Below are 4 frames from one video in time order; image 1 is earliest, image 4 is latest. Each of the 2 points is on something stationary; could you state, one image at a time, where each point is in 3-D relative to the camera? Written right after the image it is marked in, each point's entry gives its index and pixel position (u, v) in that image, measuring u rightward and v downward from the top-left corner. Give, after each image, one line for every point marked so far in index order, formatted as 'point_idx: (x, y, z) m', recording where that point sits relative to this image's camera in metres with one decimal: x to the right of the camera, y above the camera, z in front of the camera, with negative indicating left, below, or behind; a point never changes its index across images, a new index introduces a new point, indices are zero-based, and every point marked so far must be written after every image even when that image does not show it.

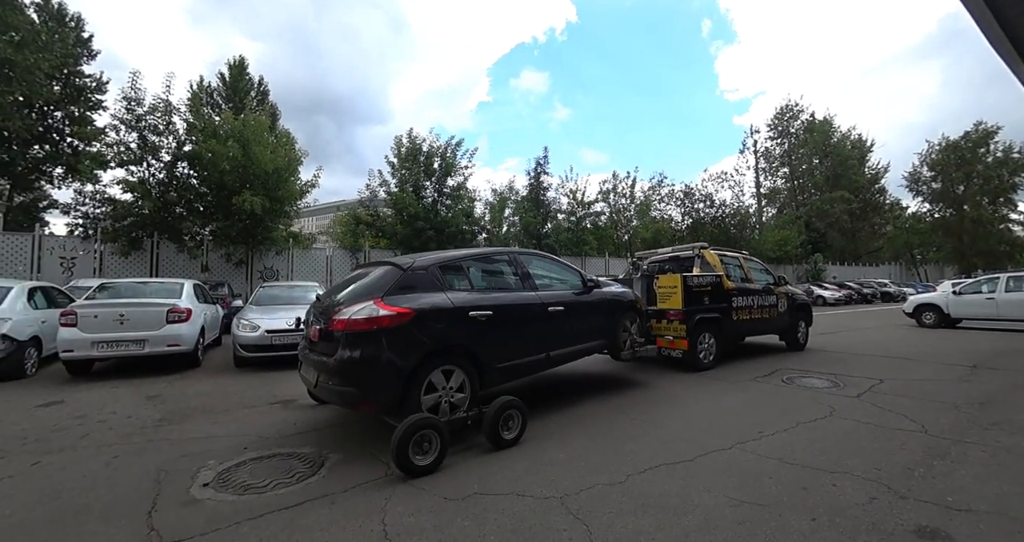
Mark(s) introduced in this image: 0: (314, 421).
0: (-2.2, -1.7, +4.6) m
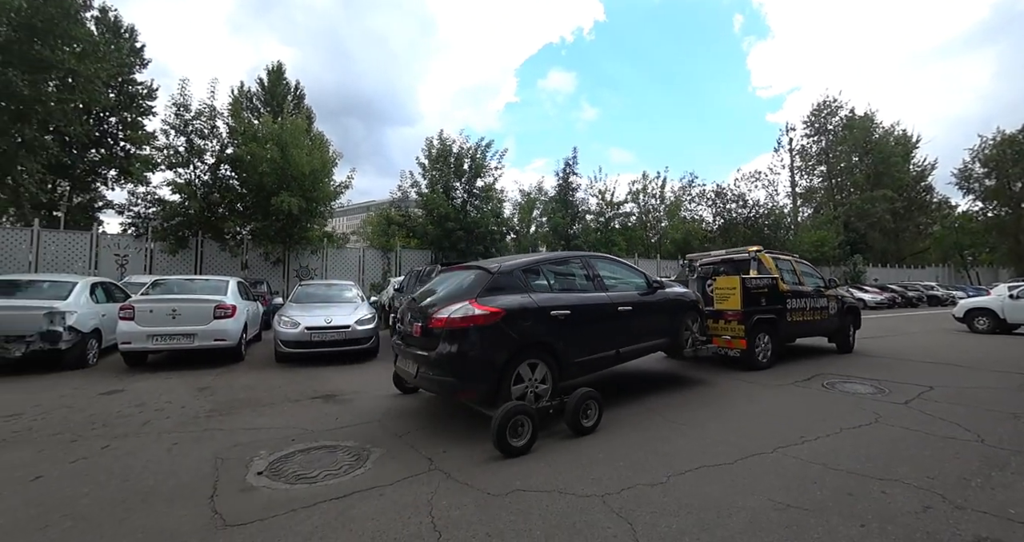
0: (-1.8, -1.7, +4.8) m
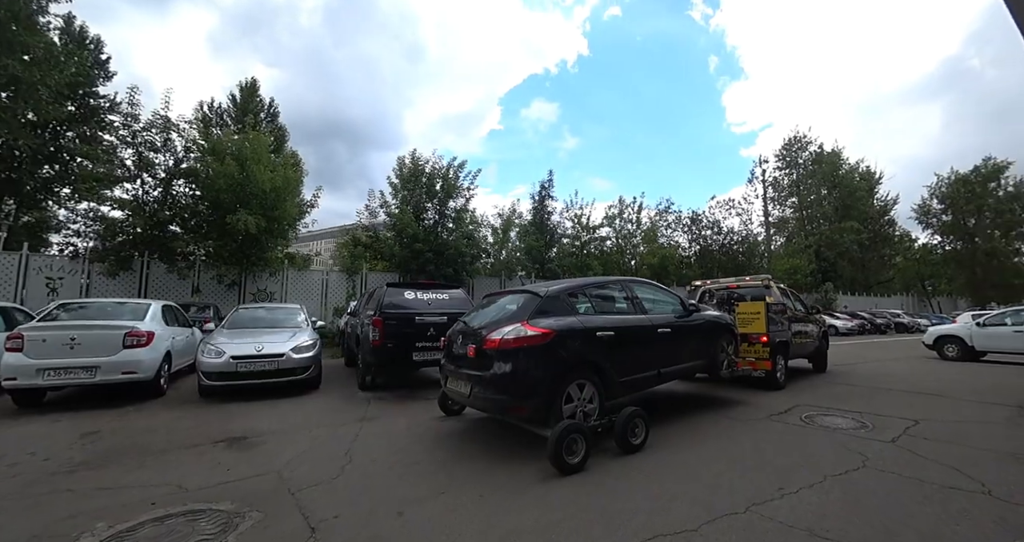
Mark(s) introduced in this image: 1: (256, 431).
0: (-2.5, -1.9, +3.9) m
1: (-3.2, -2.0, +5.2) m
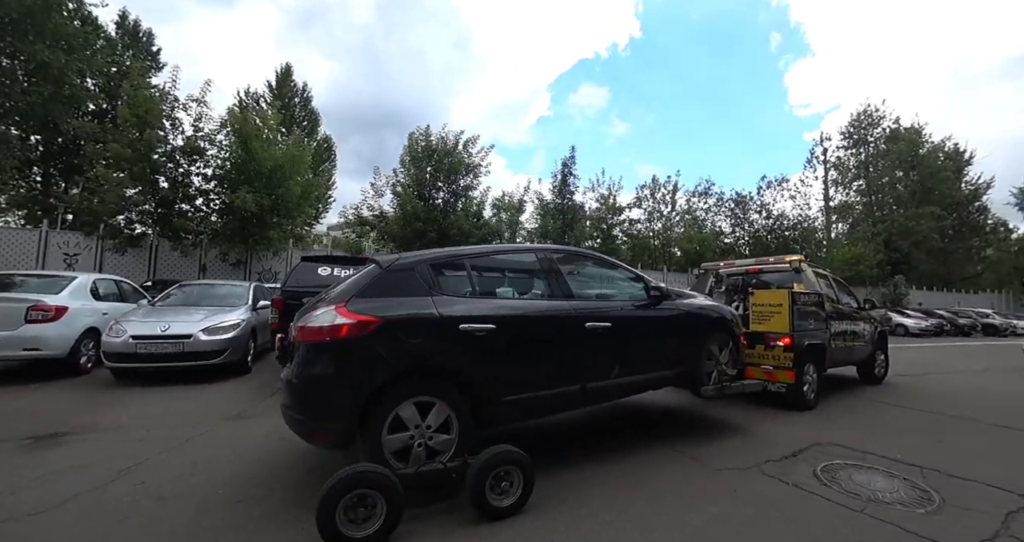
0: (-3.6, -1.5, +2.9) m
1: (-4.2, -1.6, +4.2) m
